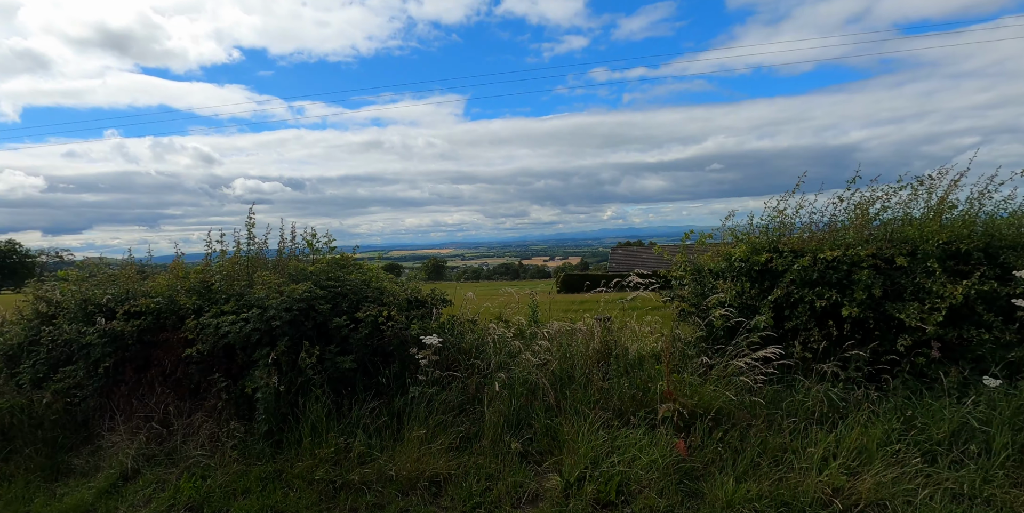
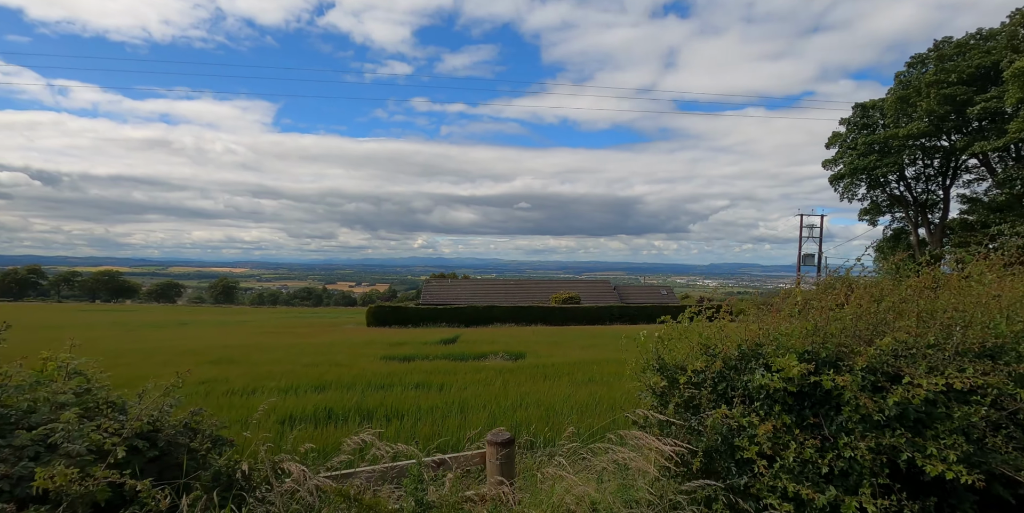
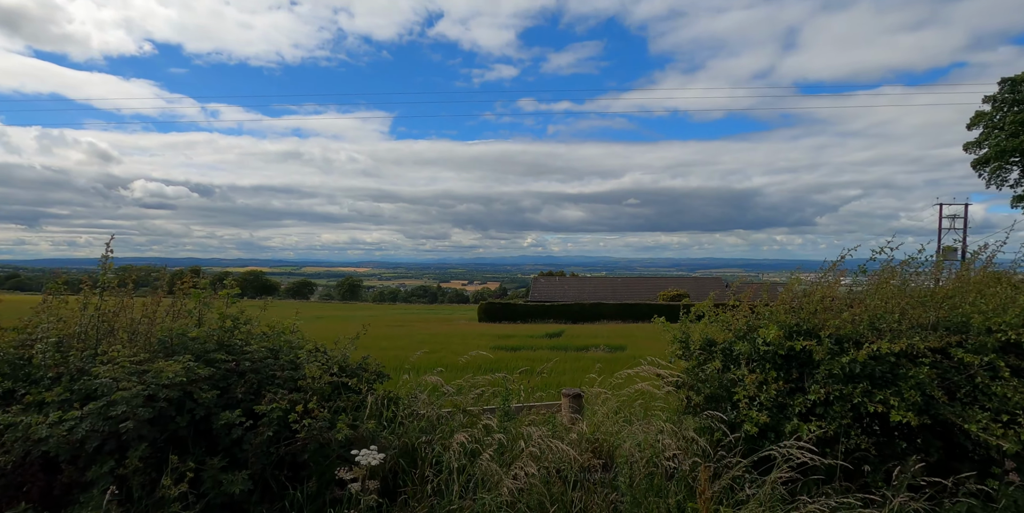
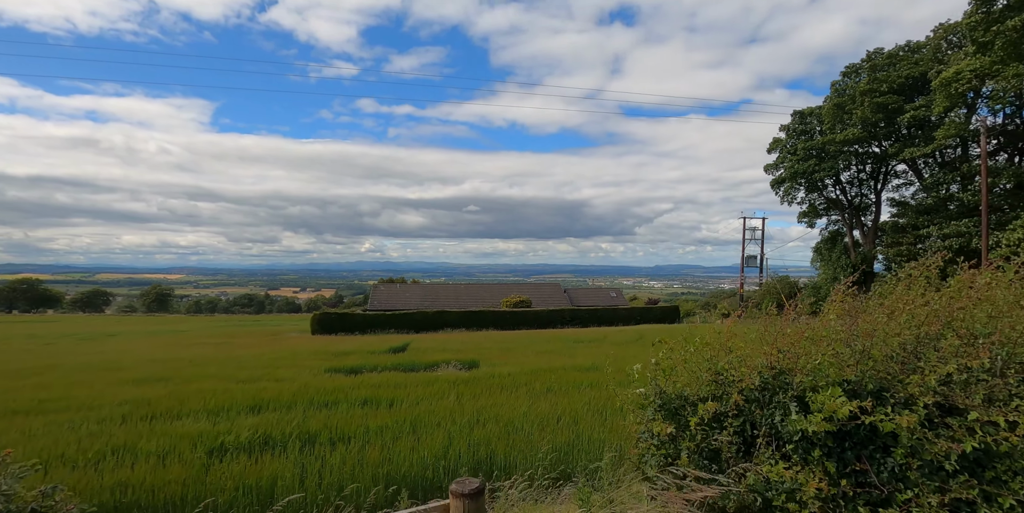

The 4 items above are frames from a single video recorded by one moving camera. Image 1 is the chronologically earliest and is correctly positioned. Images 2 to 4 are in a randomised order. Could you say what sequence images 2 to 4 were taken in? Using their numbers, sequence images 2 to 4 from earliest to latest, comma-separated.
3, 2, 4
